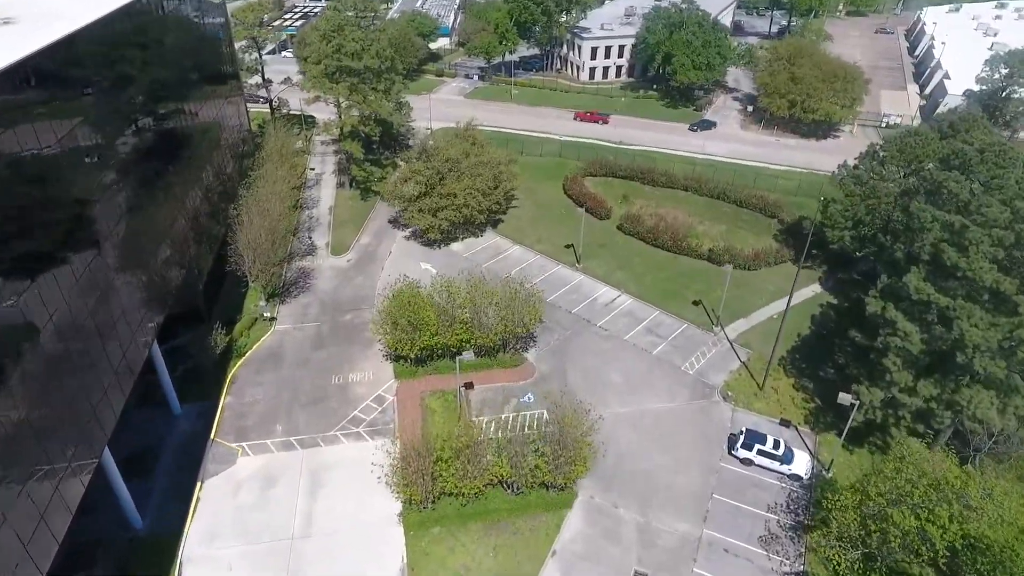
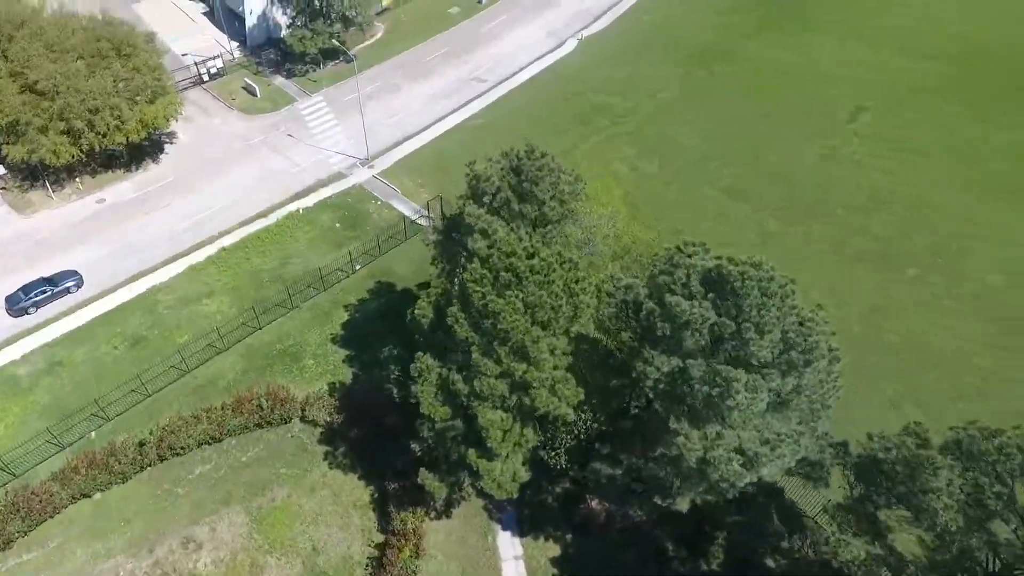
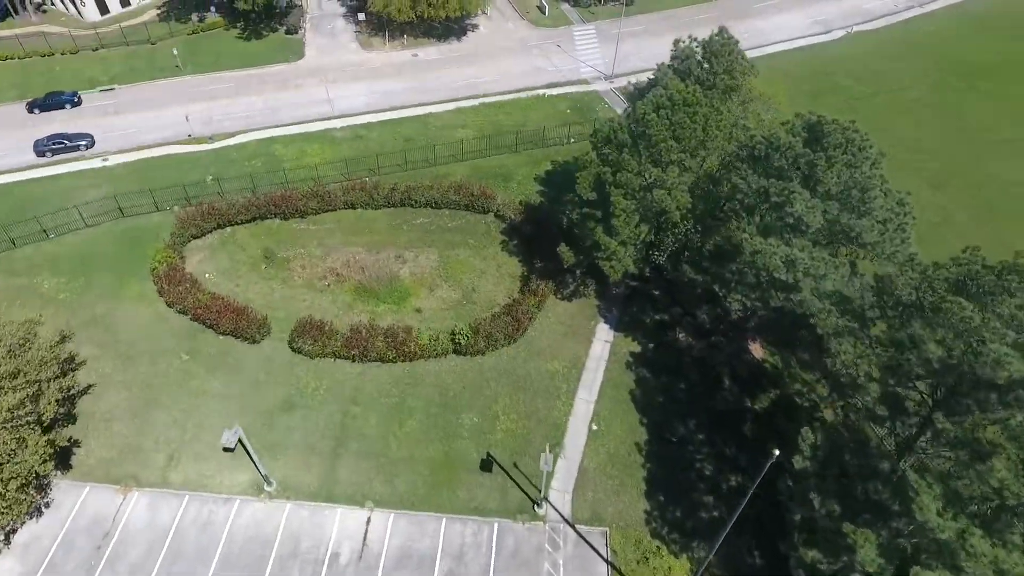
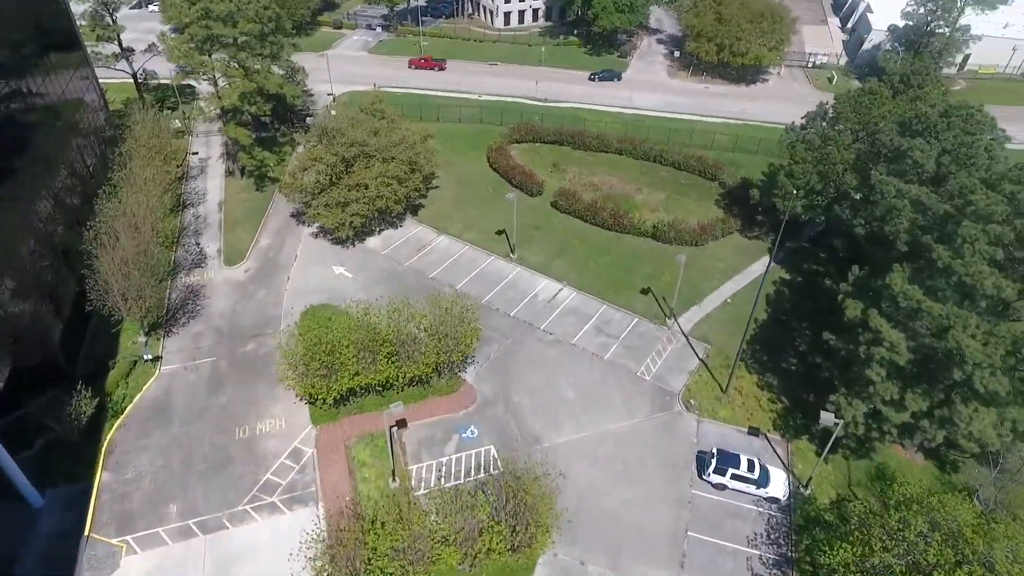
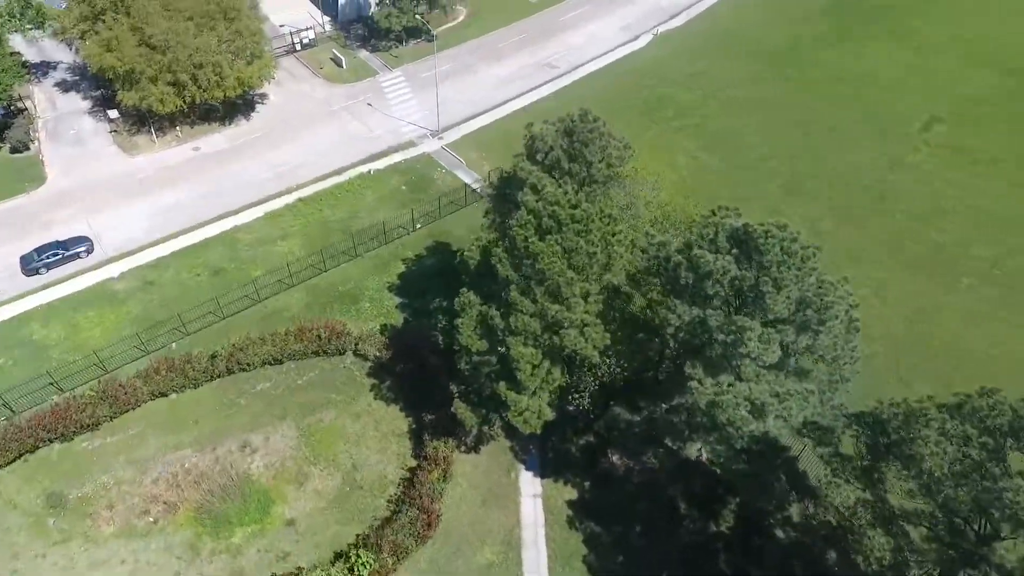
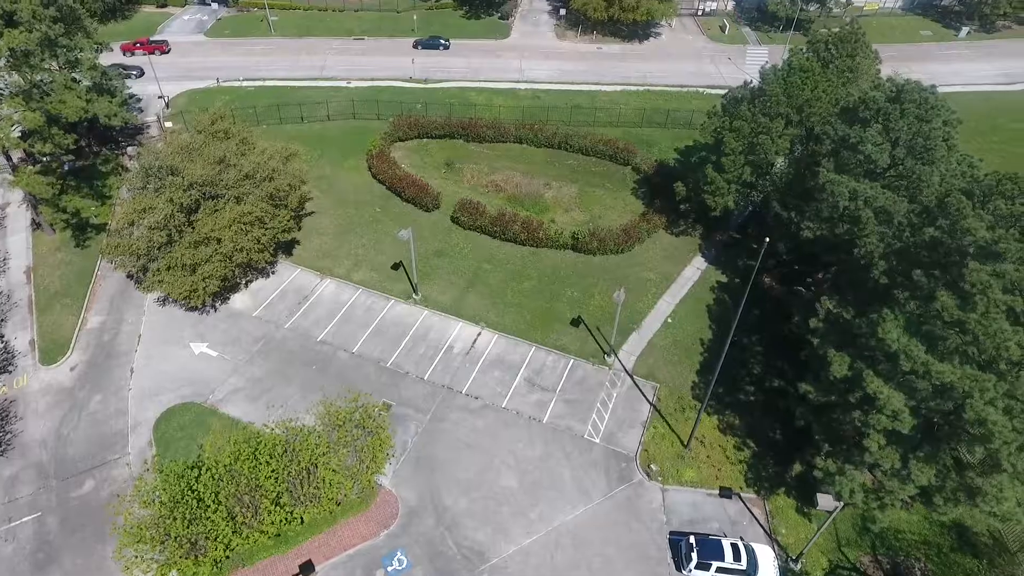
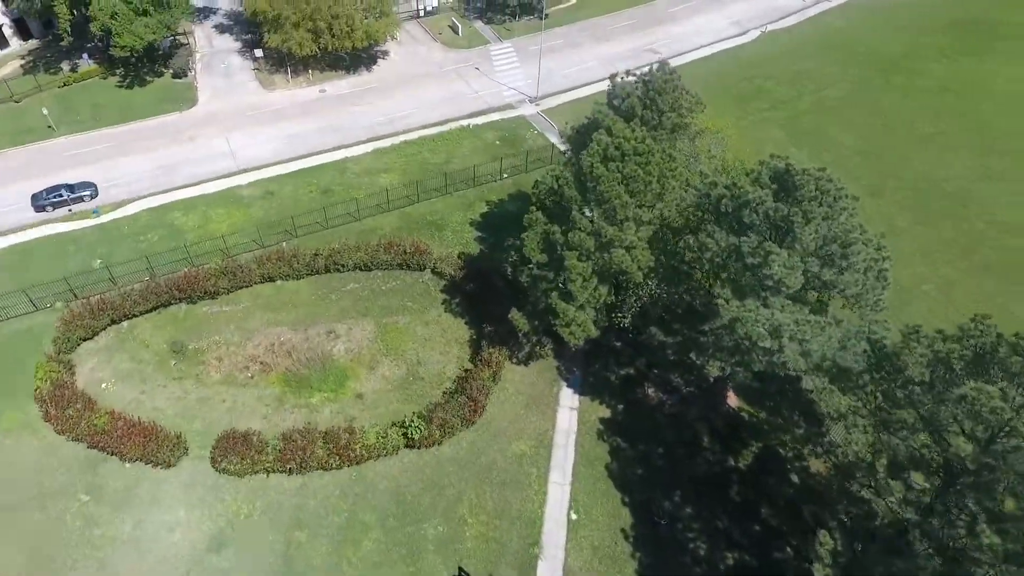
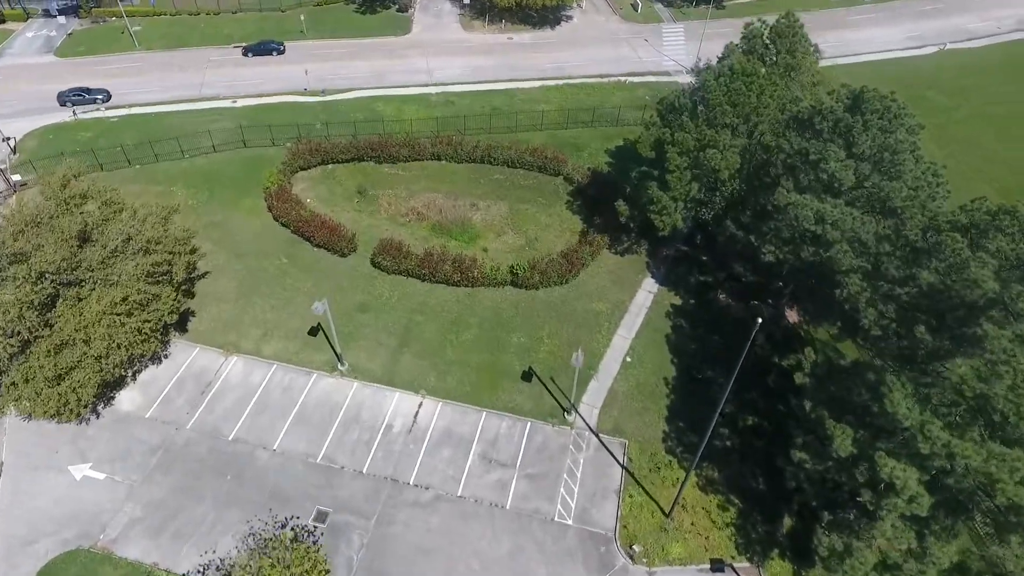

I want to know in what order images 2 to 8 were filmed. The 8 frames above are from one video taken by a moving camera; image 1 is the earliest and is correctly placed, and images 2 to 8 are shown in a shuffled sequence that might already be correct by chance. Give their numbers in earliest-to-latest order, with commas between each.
4, 6, 8, 3, 7, 5, 2
